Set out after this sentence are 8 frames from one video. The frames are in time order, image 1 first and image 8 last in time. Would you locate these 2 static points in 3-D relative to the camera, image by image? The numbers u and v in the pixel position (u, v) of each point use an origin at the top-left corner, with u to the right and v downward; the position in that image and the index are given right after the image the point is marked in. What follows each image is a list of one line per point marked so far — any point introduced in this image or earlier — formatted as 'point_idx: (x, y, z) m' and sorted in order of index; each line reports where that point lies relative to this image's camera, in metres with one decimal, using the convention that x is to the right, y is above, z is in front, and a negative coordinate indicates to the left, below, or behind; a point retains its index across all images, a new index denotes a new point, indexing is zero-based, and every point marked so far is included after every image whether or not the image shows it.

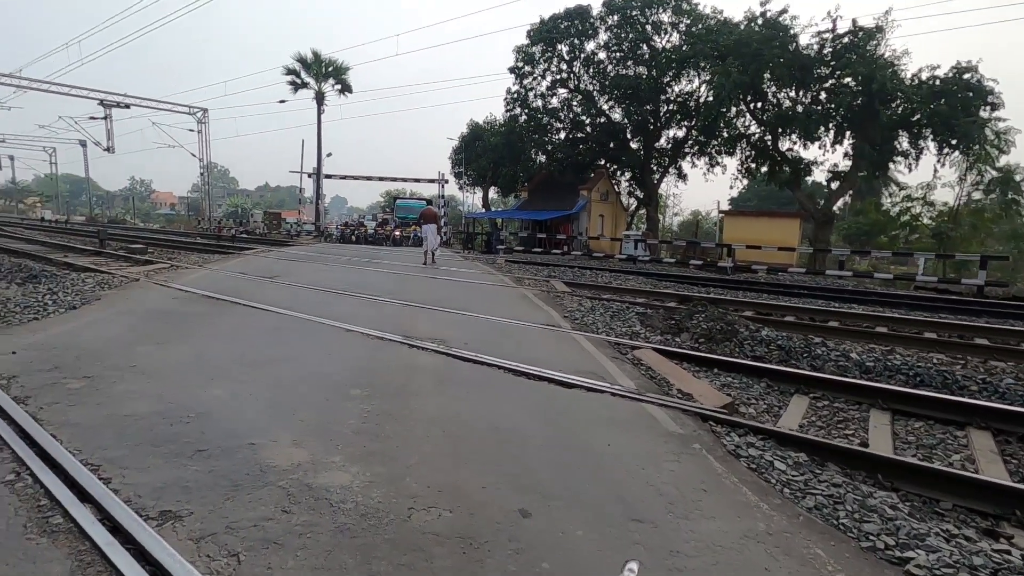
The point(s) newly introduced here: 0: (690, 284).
0: (+5.6, +0.1, +16.8) m
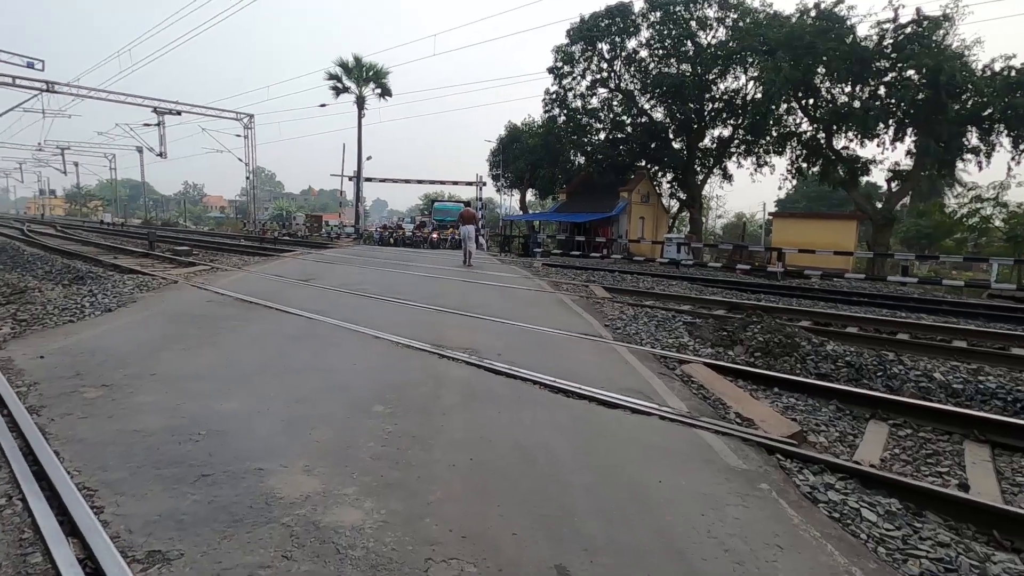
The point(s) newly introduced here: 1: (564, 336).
0: (+6.7, -0.1, +15.9) m
1: (+0.8, -0.7, +7.9) m
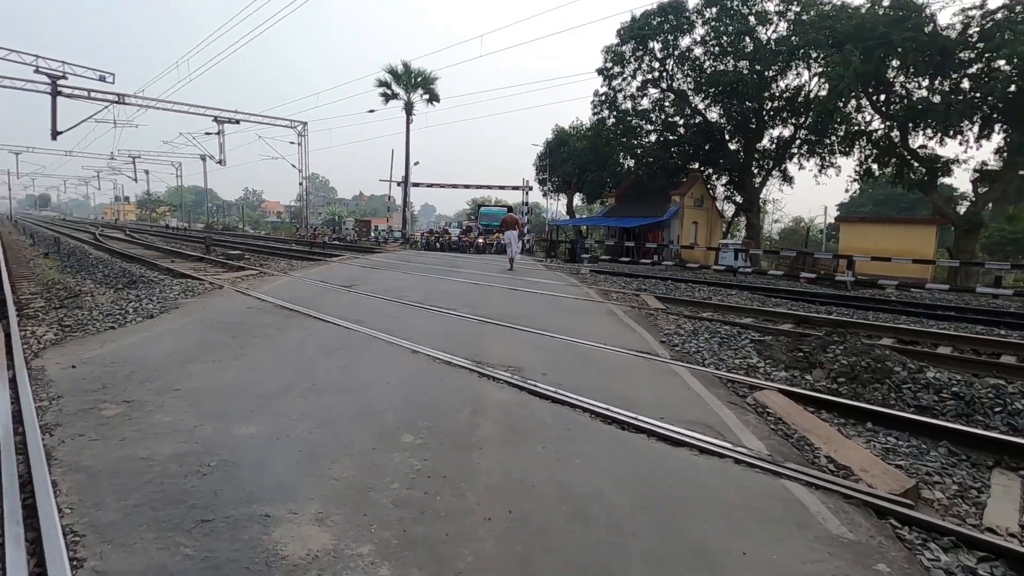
0: (+8.0, -0.4, +14.6) m
1: (+1.4, -0.9, +7.1) m
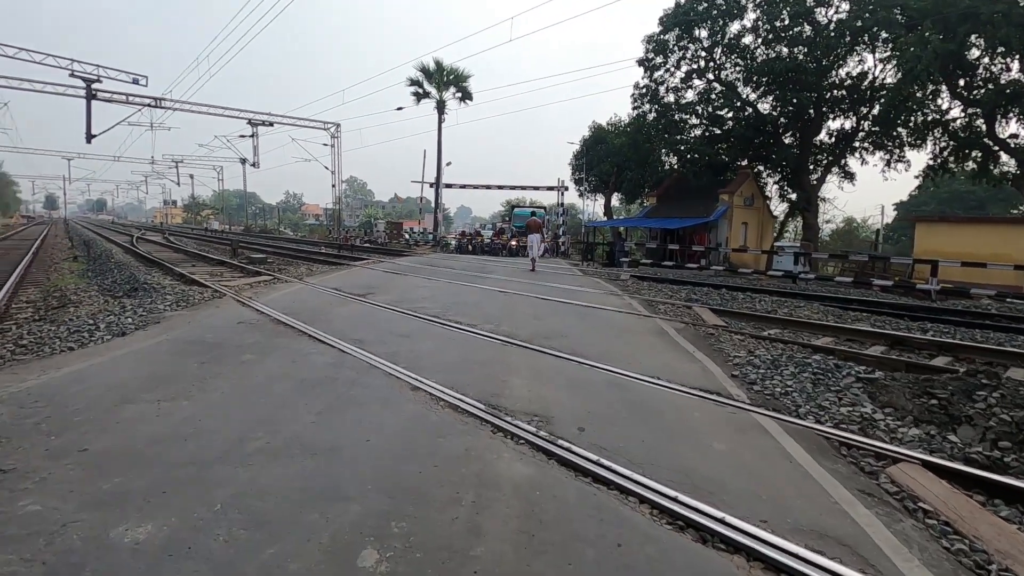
0: (+8.8, -0.6, +12.4) m
1: (+1.7, -1.1, +5.4) m
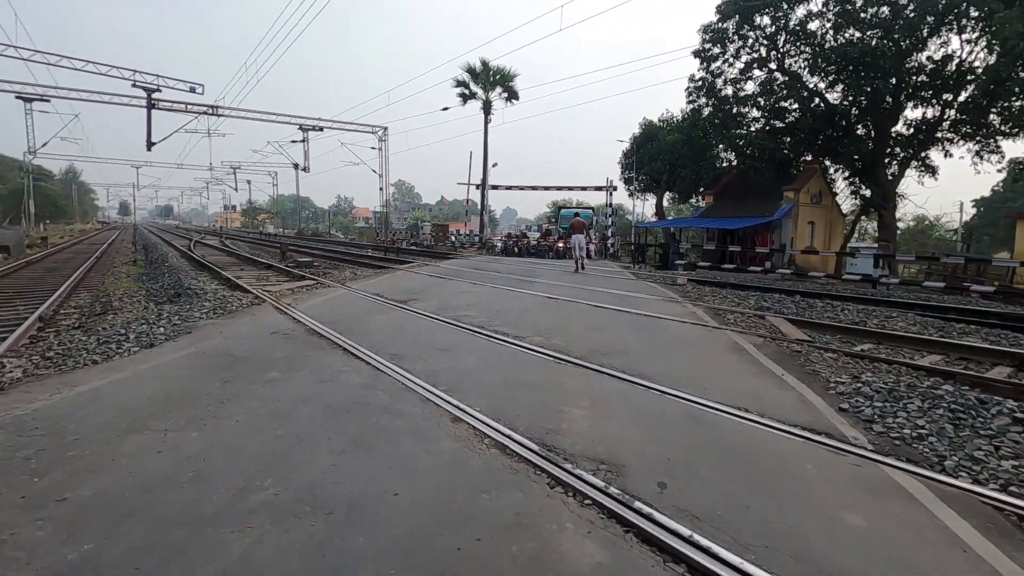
0: (+9.8, -0.8, +10.7) m
1: (+2.2, -1.2, +4.3) m
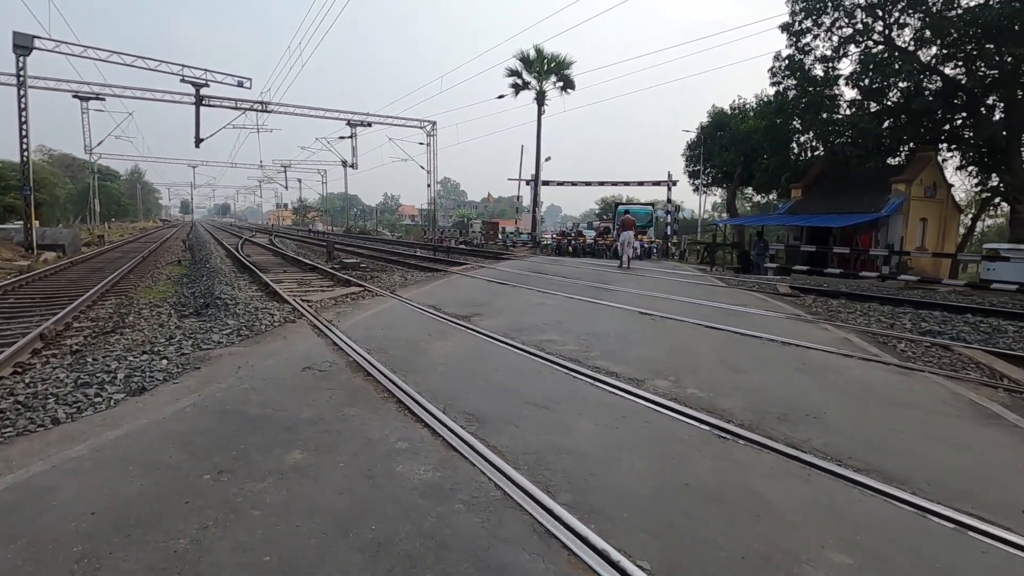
0: (+11.3, -1.2, +7.5) m
1: (+3.1, -1.6, +1.8) m
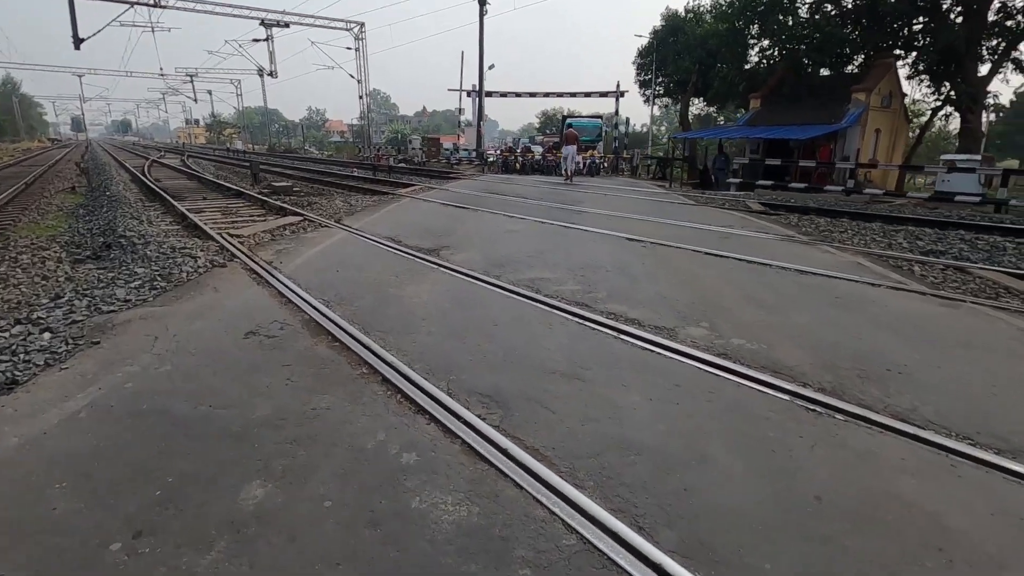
0: (+11.1, +0.1, +7.6) m
1: (+3.7, -1.5, +1.1) m
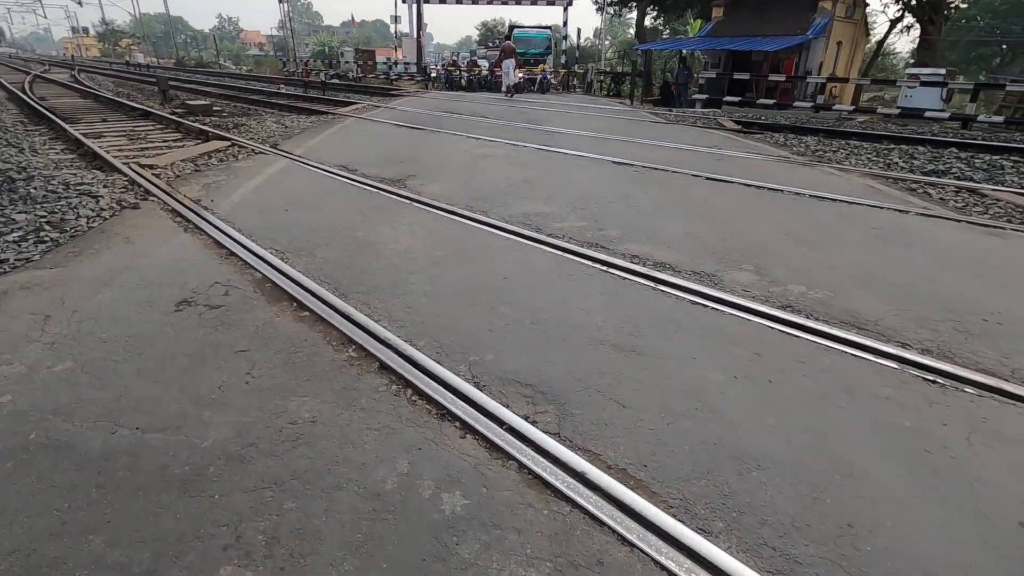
0: (+10.9, +1.3, +7.6) m
1: (+4.2, -1.4, +0.7) m
